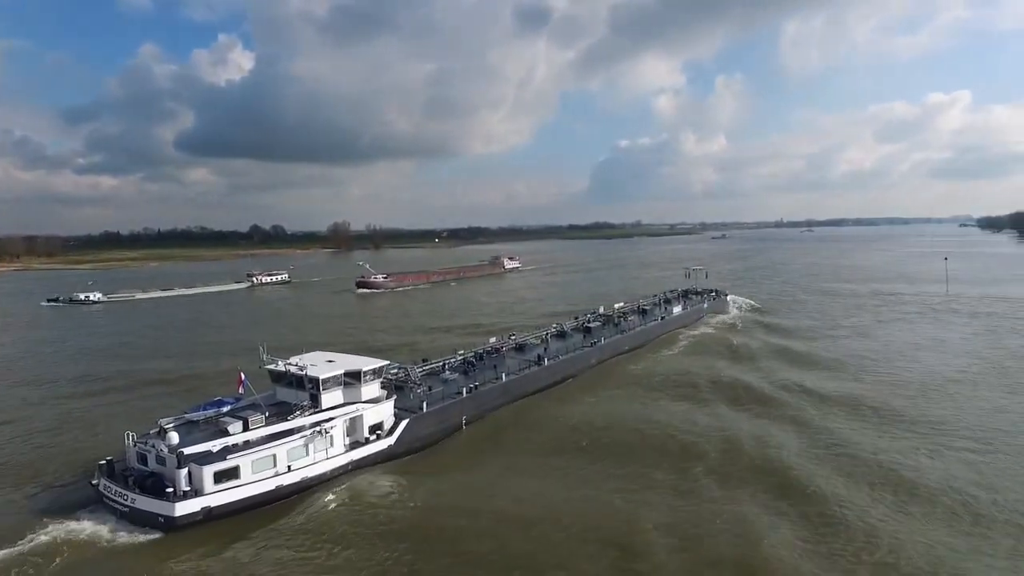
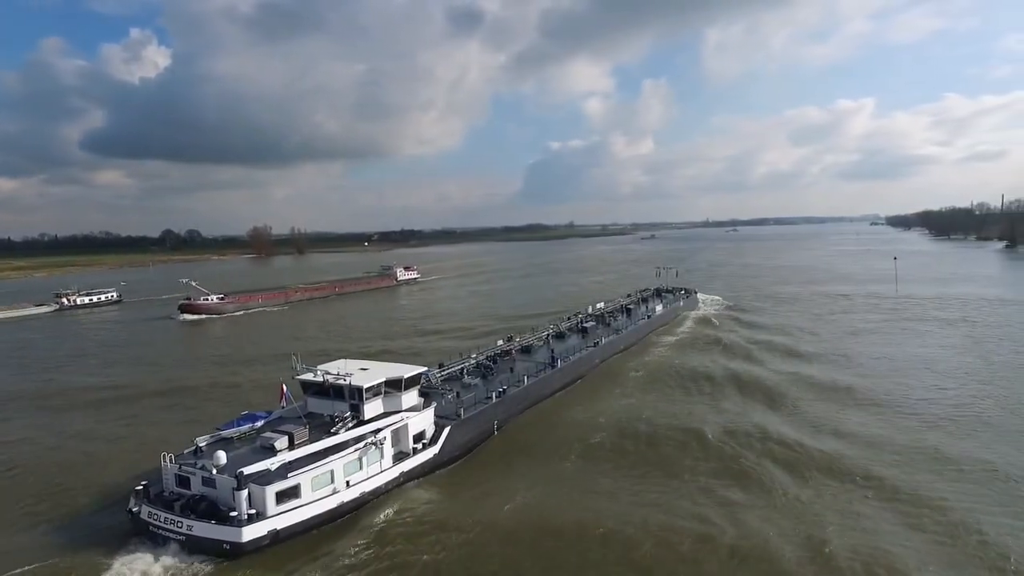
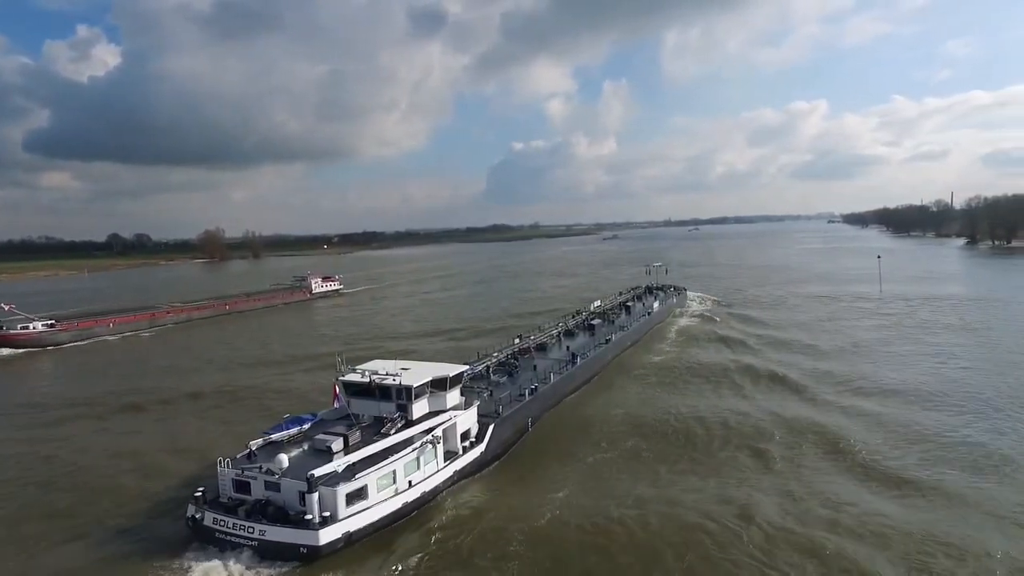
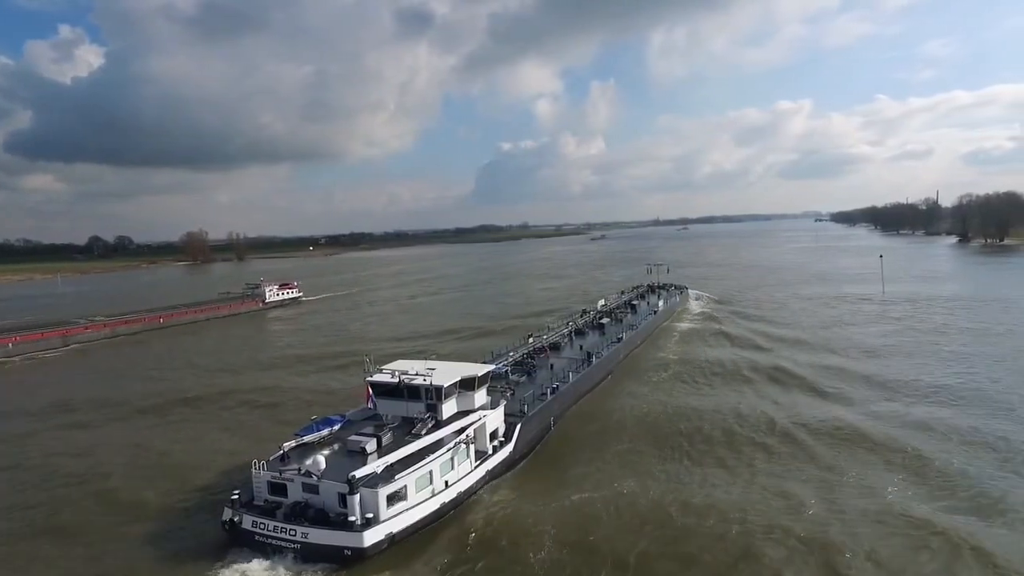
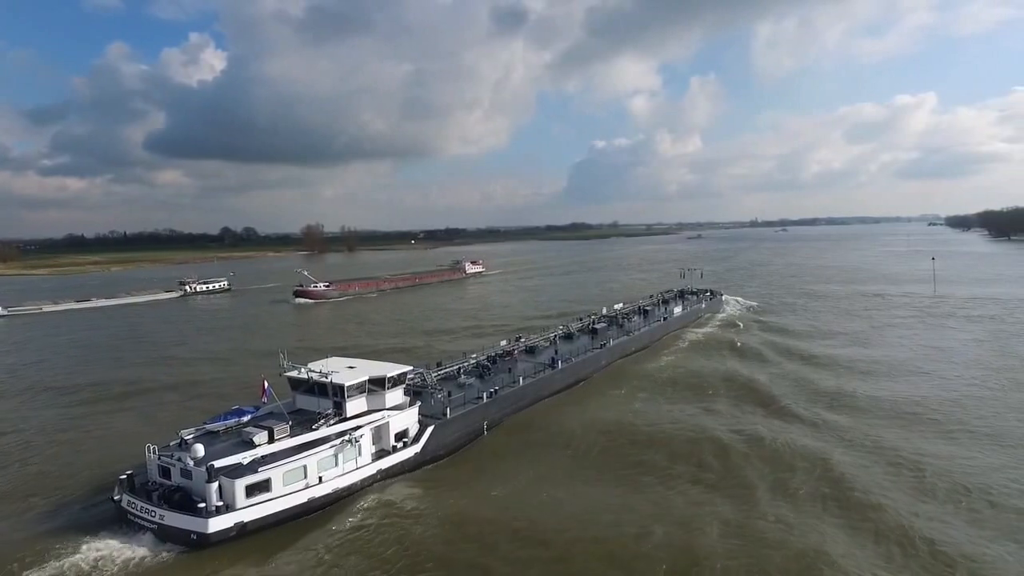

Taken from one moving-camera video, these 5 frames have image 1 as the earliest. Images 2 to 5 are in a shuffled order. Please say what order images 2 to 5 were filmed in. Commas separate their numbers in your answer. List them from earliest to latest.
5, 2, 3, 4
